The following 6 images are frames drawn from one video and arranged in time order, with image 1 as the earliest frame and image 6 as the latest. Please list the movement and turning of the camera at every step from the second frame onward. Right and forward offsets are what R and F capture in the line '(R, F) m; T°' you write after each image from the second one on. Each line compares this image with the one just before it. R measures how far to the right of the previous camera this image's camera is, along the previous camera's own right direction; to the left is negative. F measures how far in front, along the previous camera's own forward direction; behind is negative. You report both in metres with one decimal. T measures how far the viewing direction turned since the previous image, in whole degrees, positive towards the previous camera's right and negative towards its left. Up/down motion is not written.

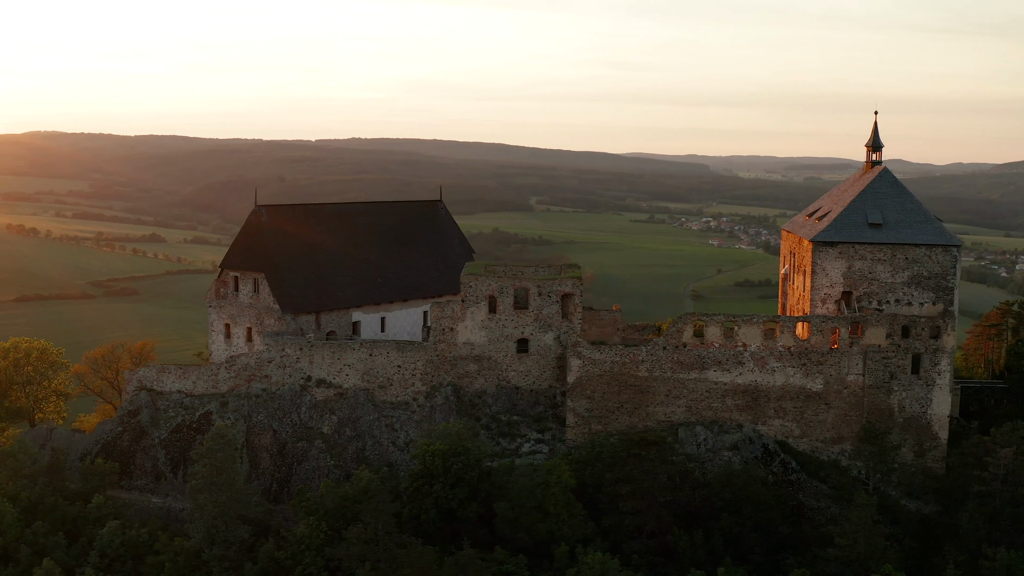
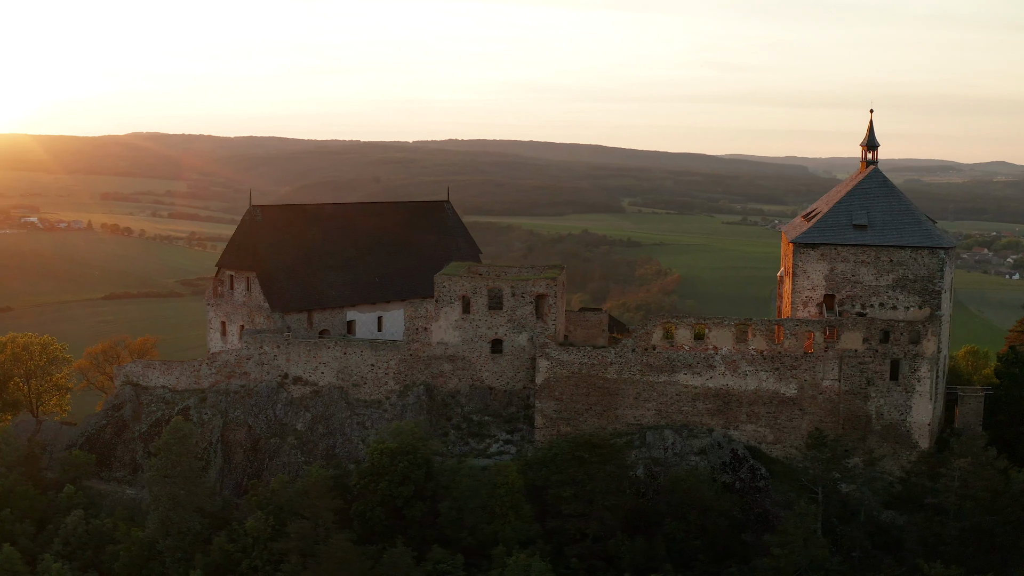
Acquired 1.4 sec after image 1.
(+2.8, +0.1) m; -6°
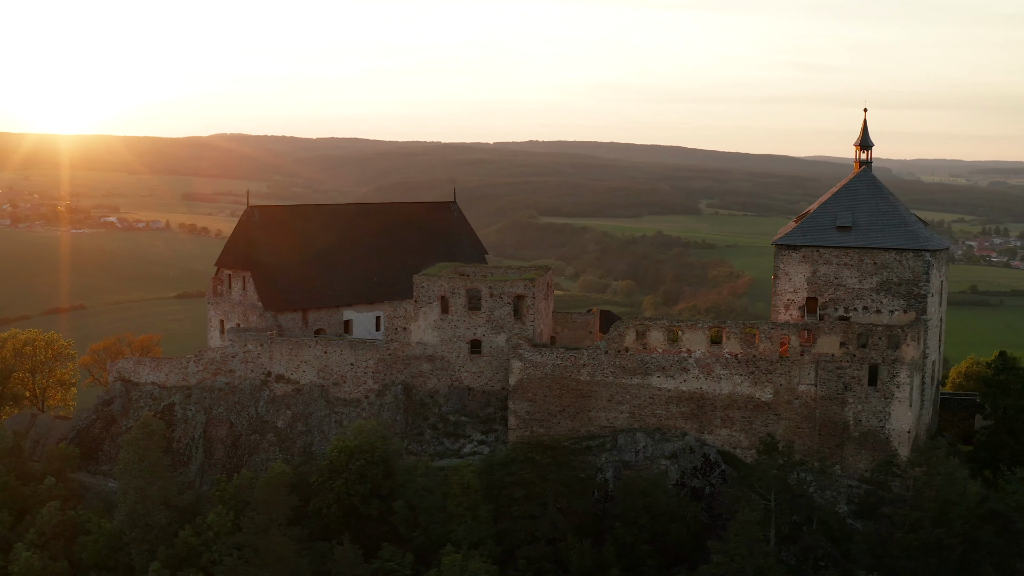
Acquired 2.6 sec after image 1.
(+2.3, +0.1) m; -5°
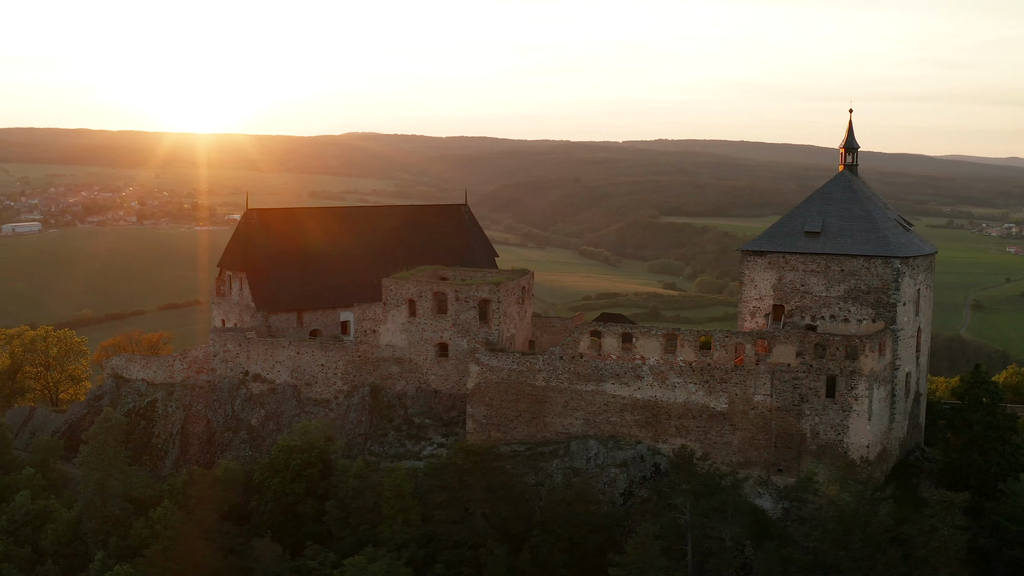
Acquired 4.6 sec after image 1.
(+3.8, +0.3) m; -7°
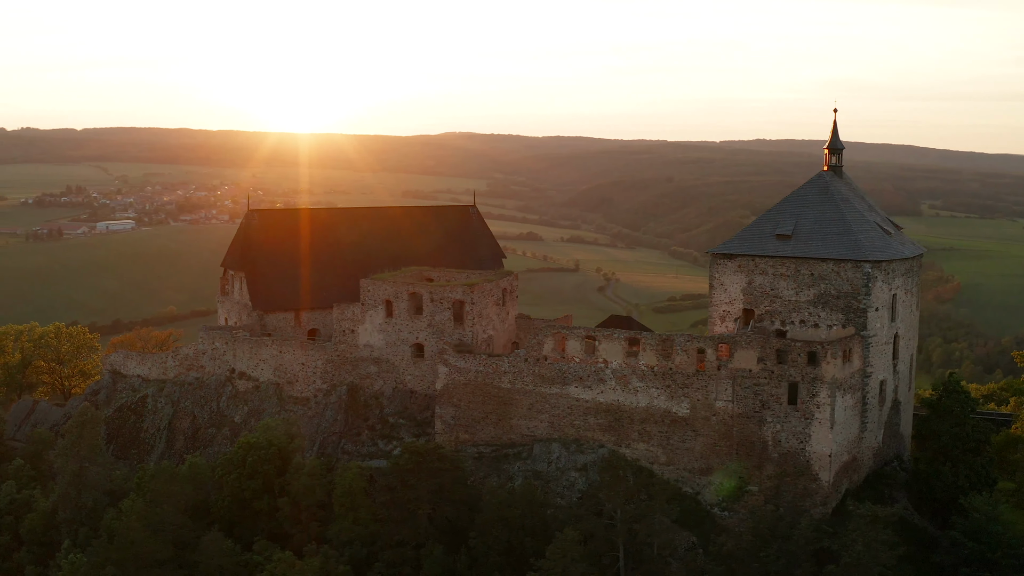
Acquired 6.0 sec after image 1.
(+2.8, +0.2) m; -6°
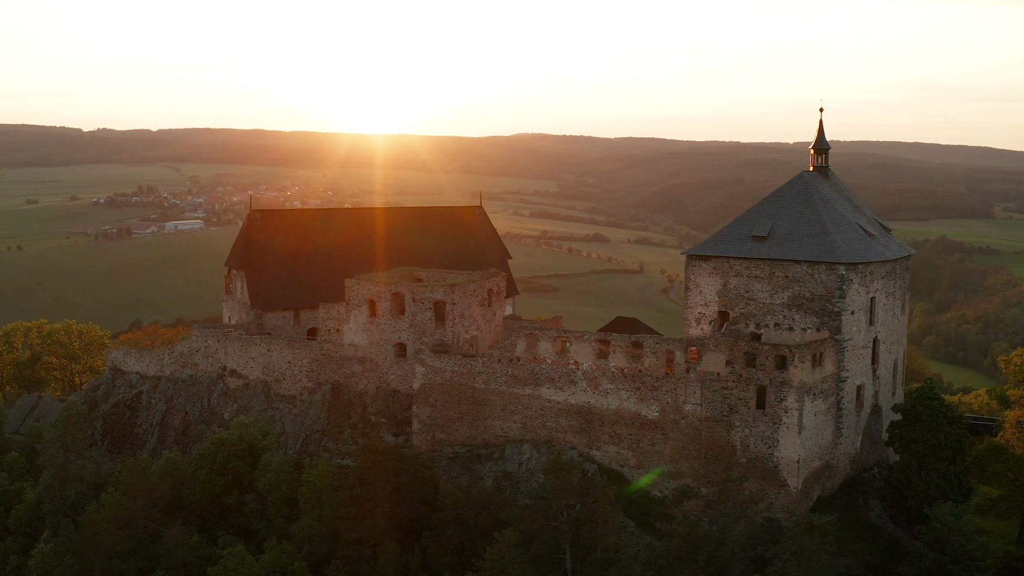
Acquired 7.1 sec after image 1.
(+2.1, +0.1) m; -4°
